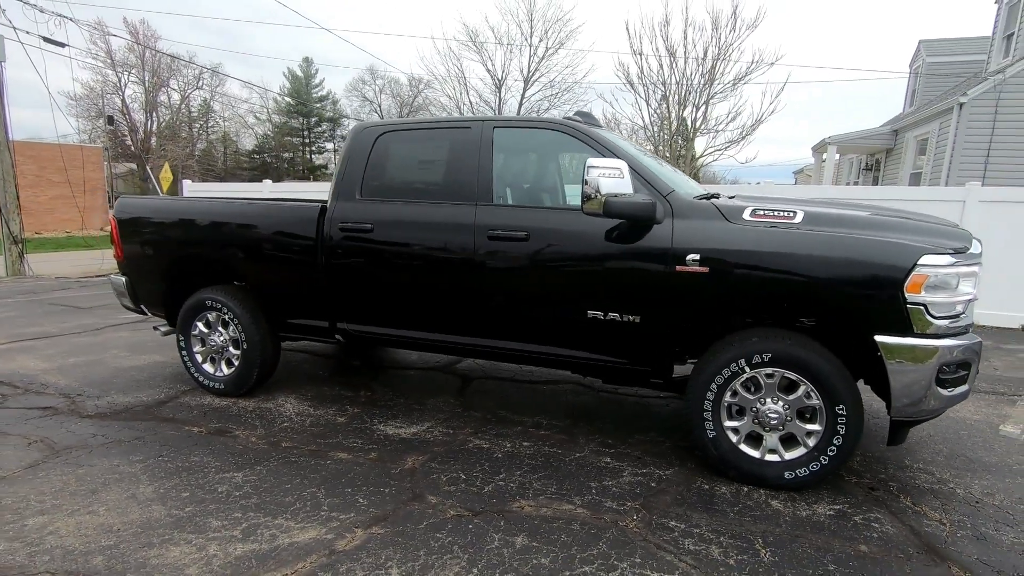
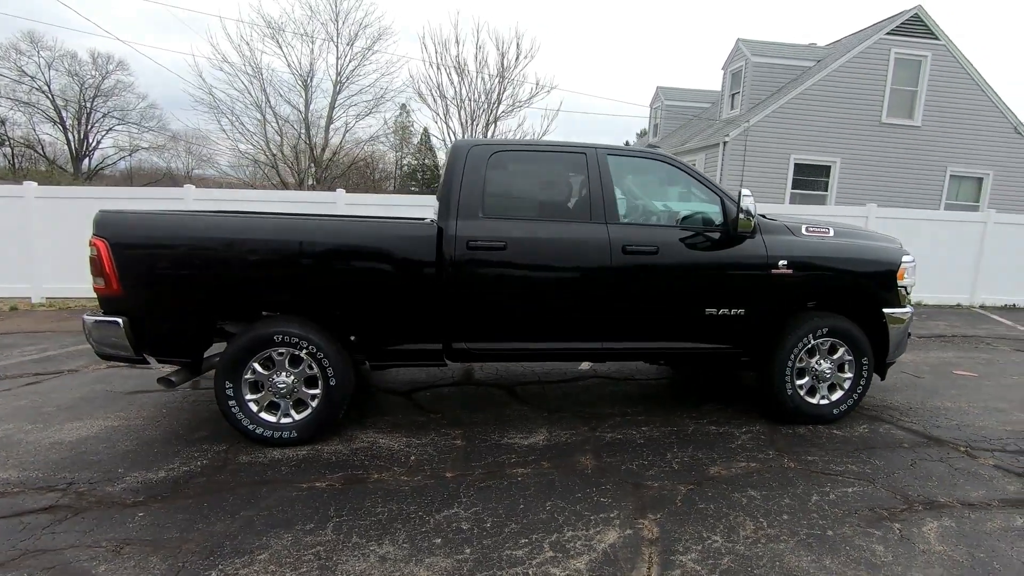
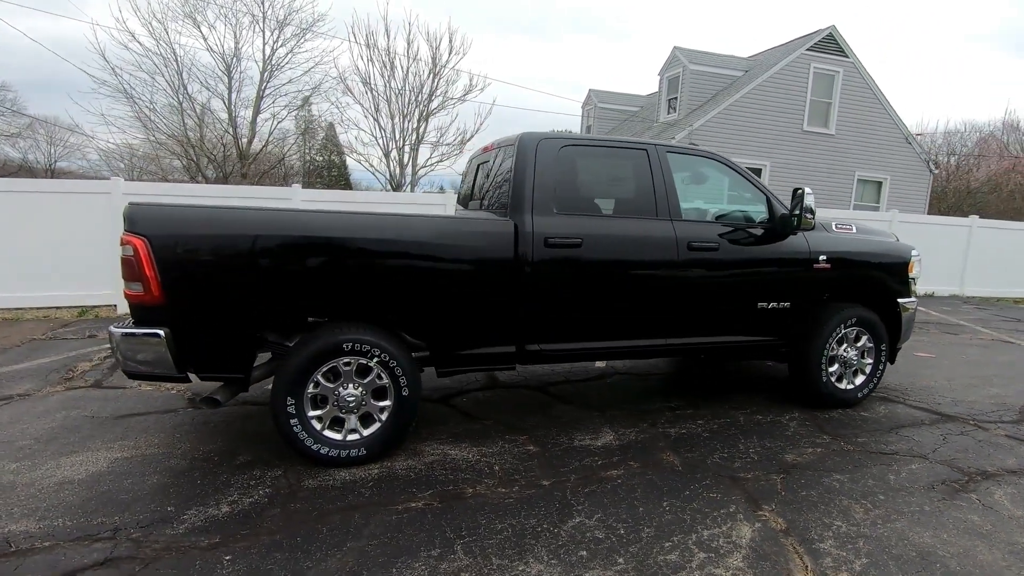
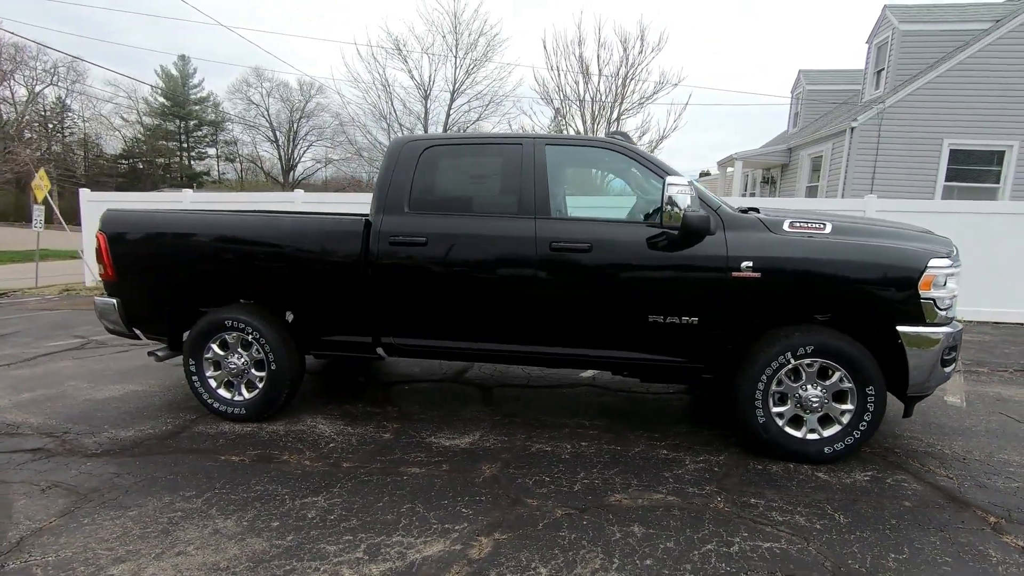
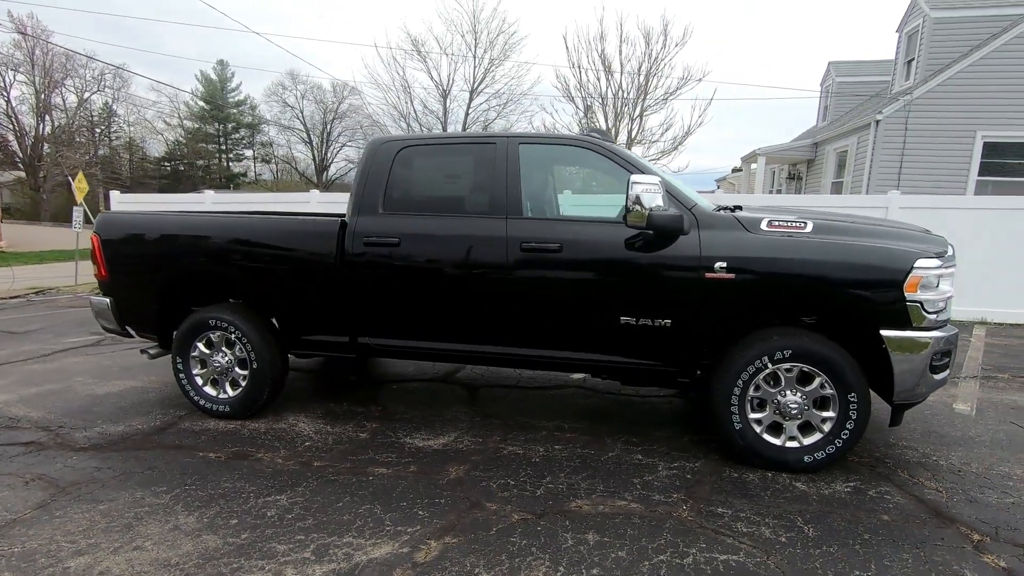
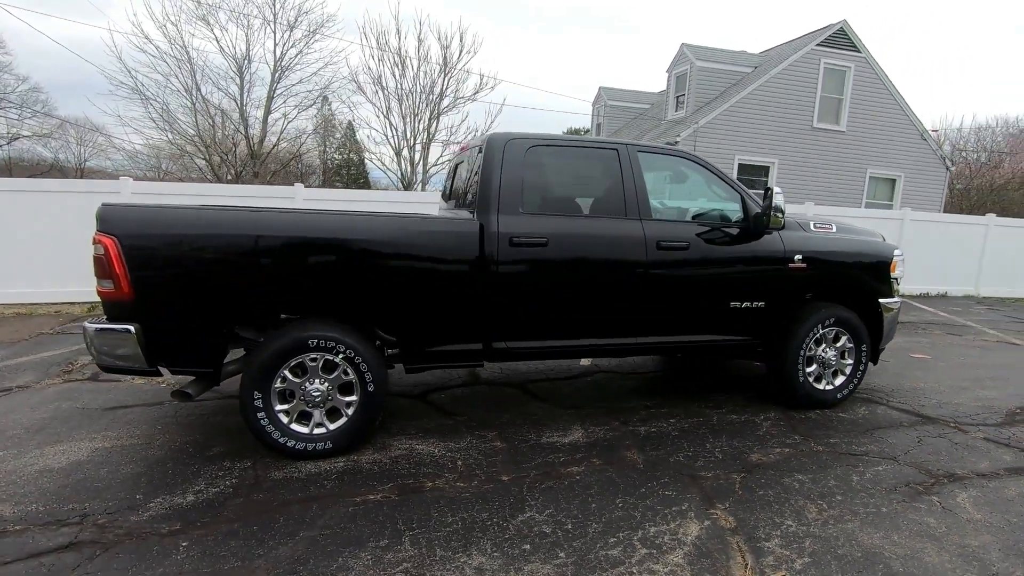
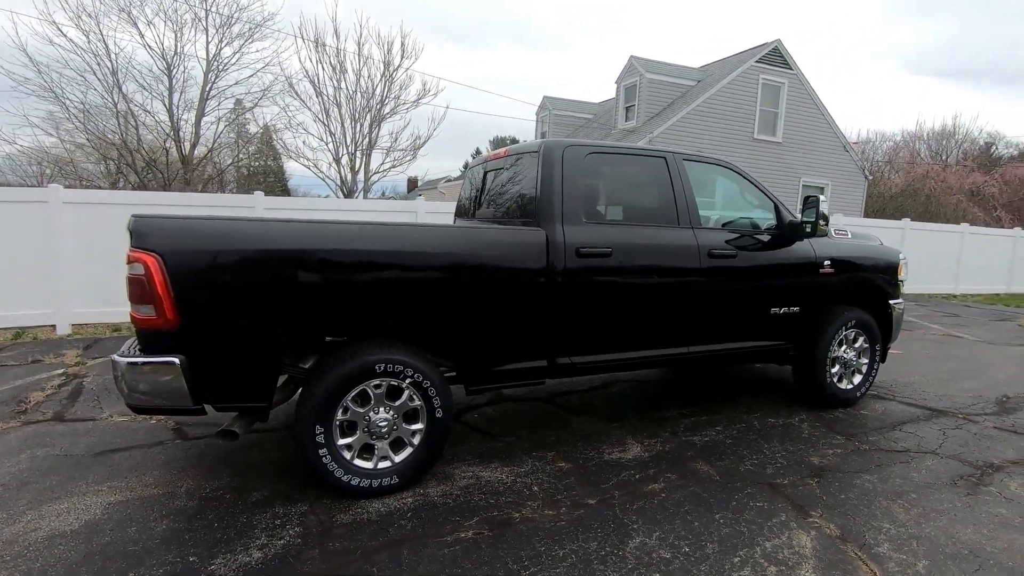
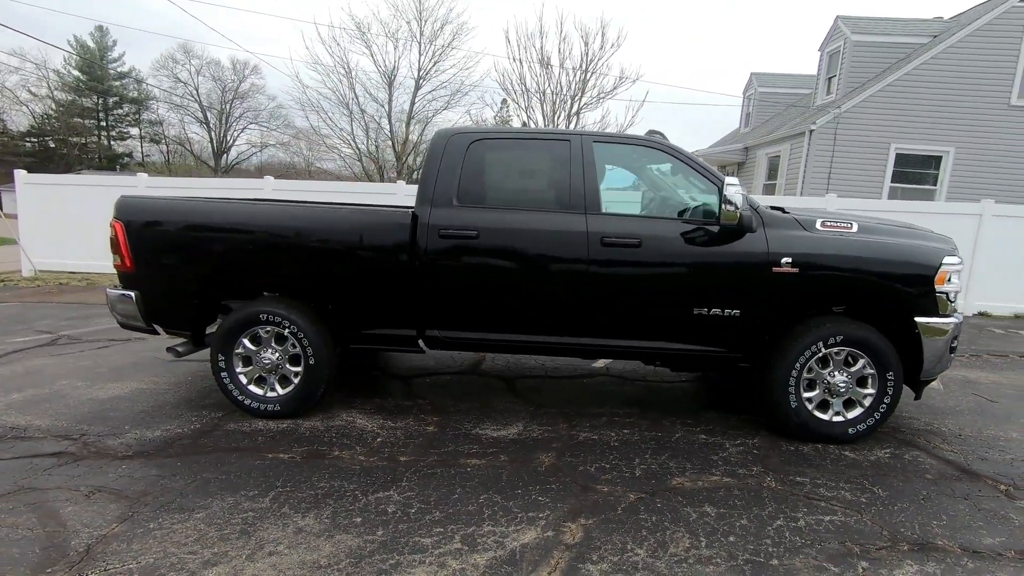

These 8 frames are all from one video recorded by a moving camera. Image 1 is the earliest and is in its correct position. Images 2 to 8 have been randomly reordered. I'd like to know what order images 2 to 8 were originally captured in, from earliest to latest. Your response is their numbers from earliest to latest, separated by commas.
5, 4, 8, 2, 6, 3, 7
